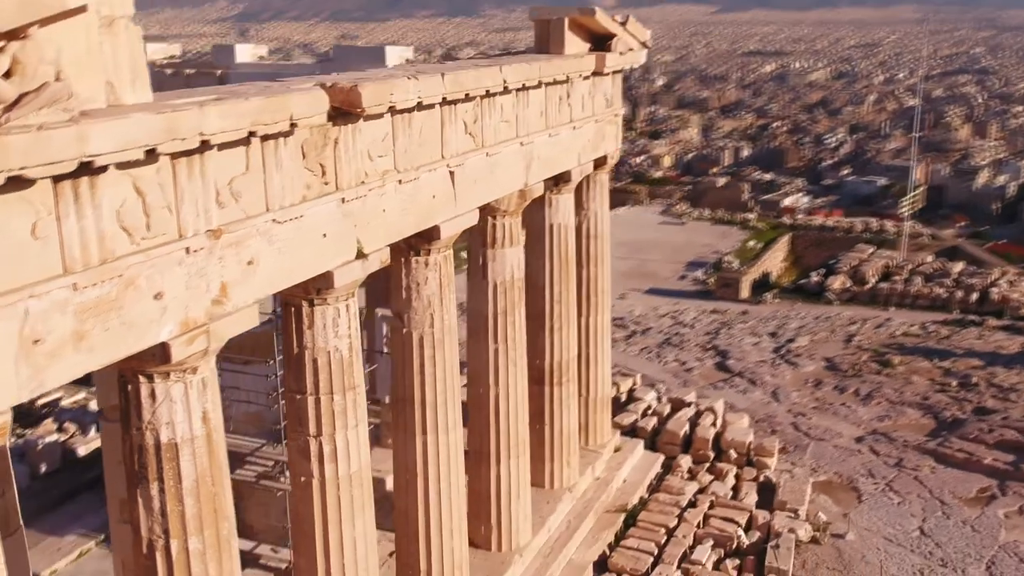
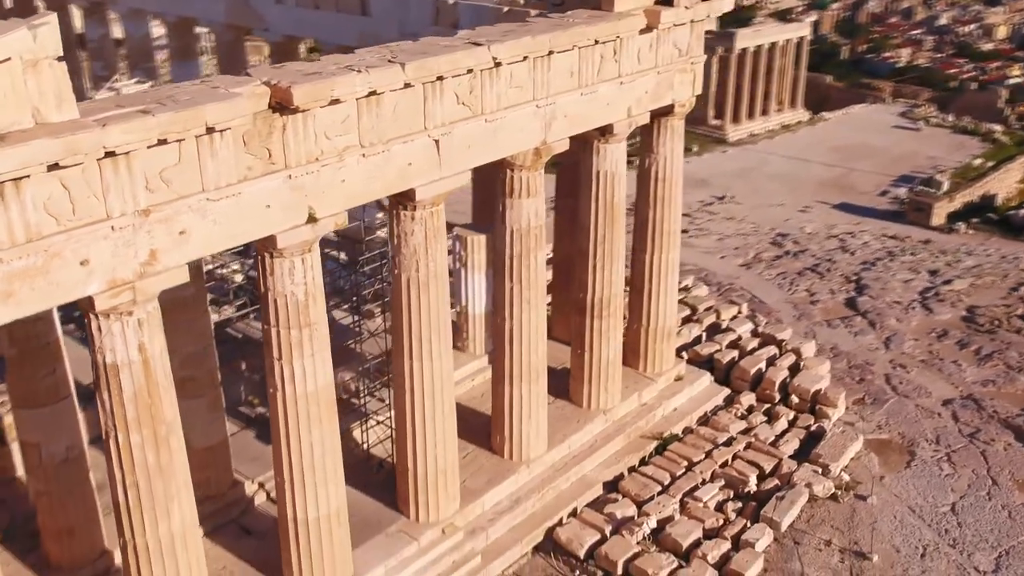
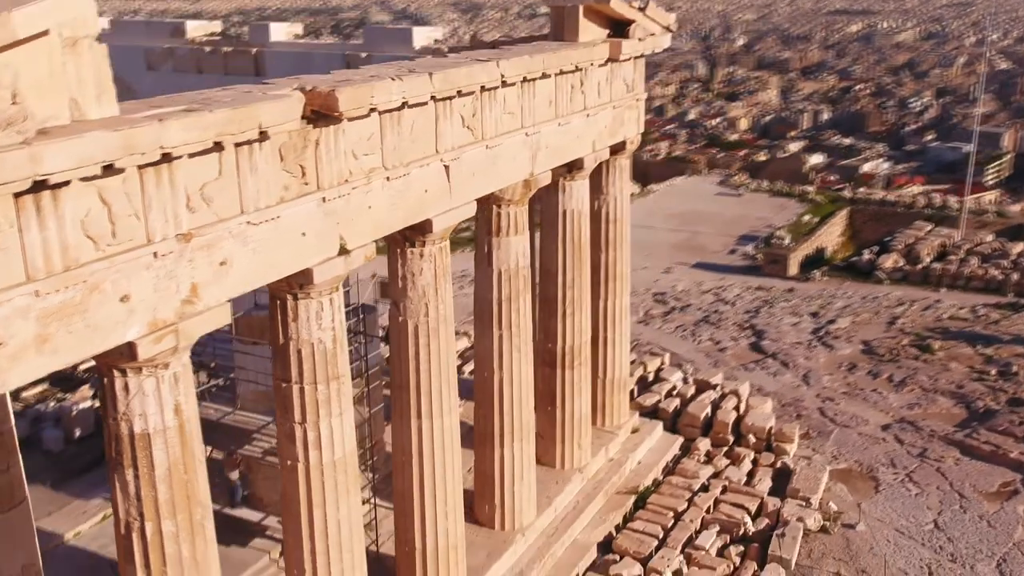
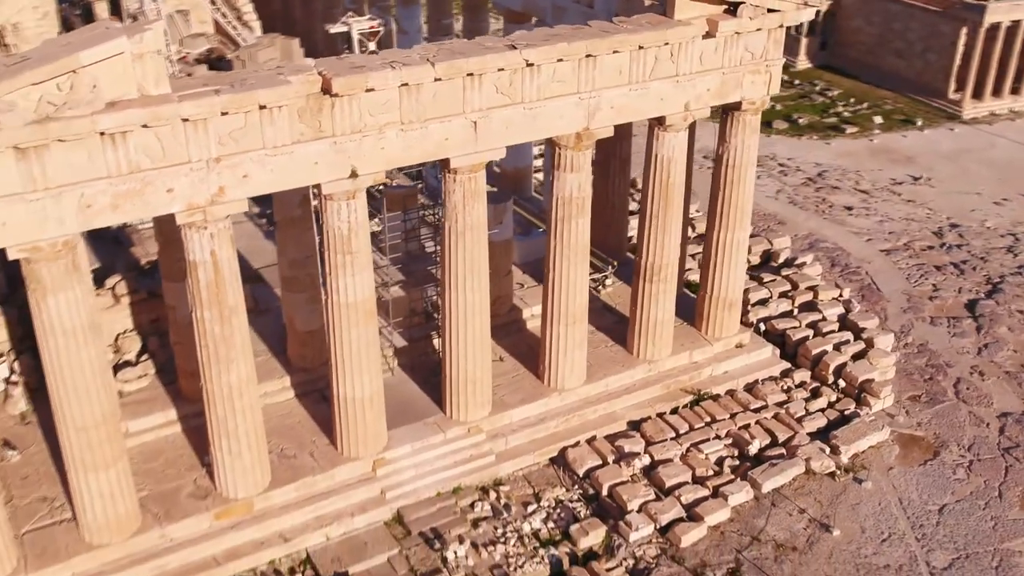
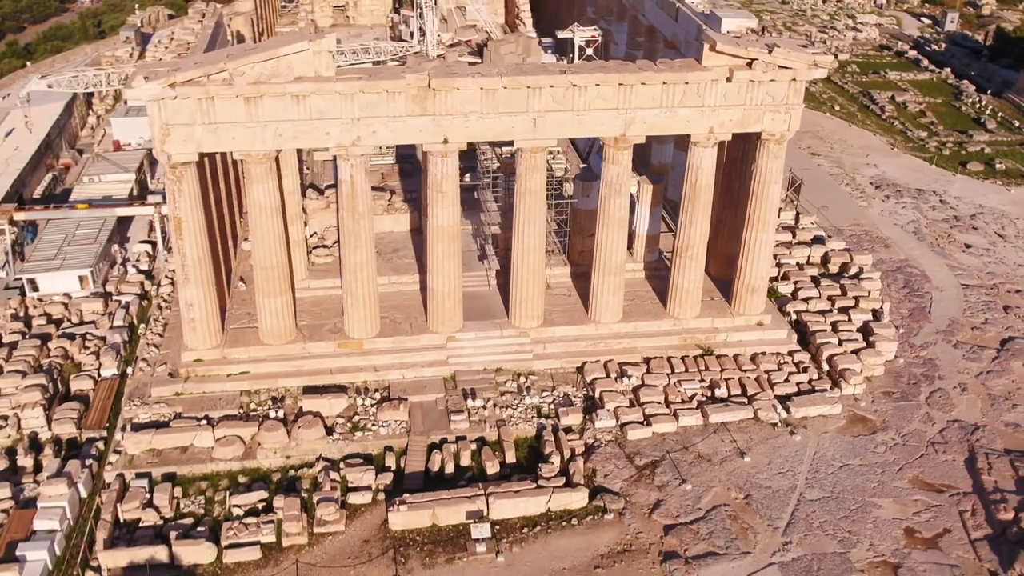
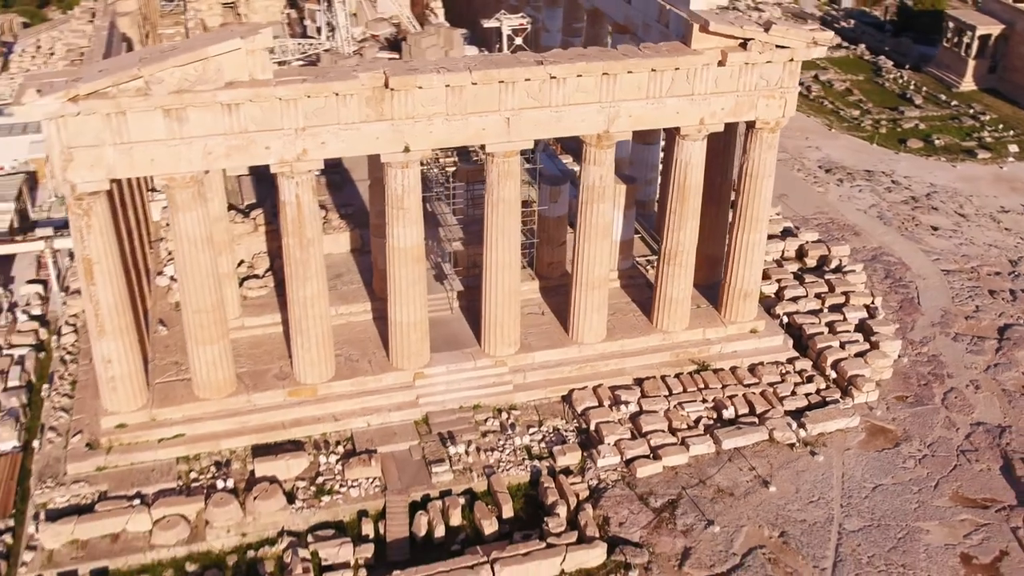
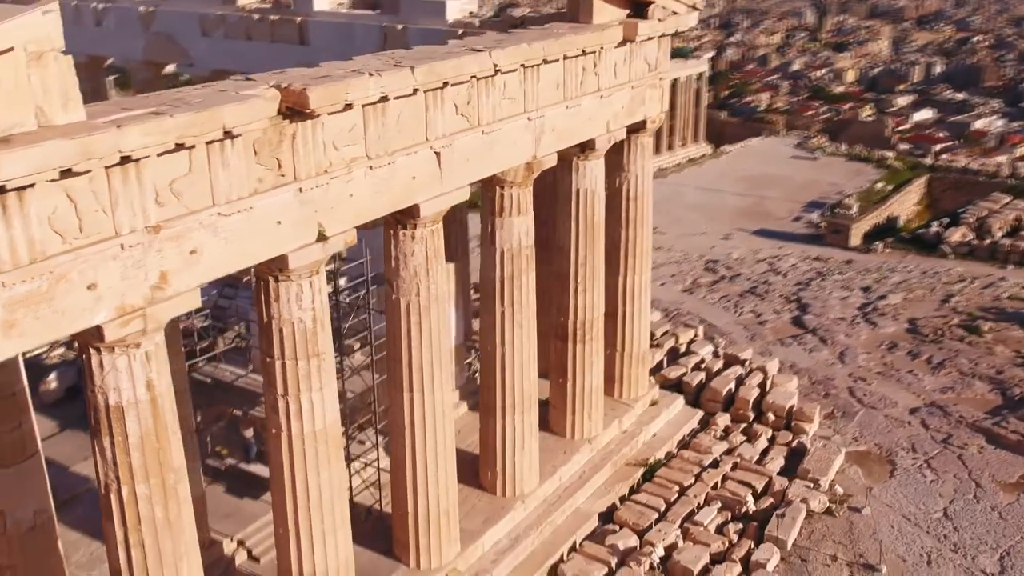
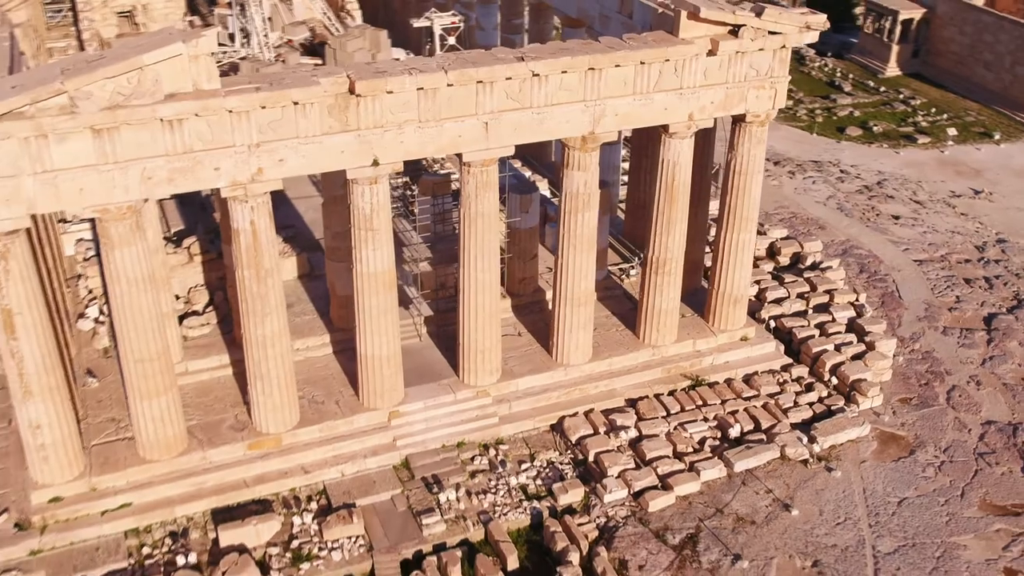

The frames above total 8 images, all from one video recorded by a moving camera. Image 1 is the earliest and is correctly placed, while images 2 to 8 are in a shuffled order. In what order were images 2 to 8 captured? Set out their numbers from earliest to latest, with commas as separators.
3, 7, 2, 4, 8, 6, 5
